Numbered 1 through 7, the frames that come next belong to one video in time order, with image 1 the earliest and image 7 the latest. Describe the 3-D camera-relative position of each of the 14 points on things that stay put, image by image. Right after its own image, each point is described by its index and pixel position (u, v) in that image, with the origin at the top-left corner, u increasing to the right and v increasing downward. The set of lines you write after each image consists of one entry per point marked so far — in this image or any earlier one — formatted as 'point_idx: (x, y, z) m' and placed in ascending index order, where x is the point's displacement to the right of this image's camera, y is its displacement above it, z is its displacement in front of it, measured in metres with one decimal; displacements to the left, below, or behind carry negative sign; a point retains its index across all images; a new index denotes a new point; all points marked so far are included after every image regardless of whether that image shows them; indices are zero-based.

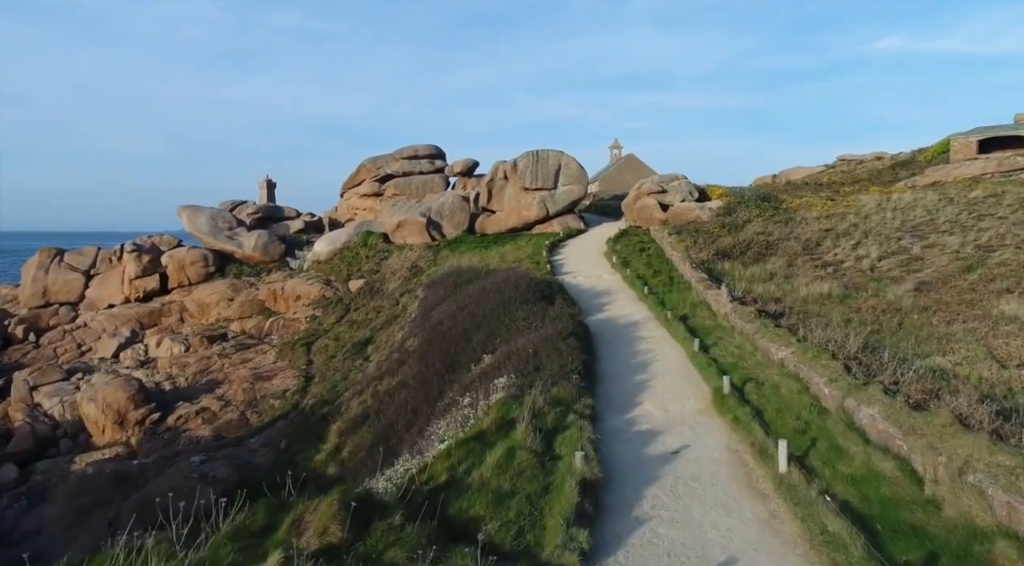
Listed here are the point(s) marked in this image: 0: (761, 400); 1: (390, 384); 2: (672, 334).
0: (+3.2, -1.6, +10.4) m
1: (-2.3, -1.9, +15.1) m
2: (+3.0, -1.0, +14.7) m
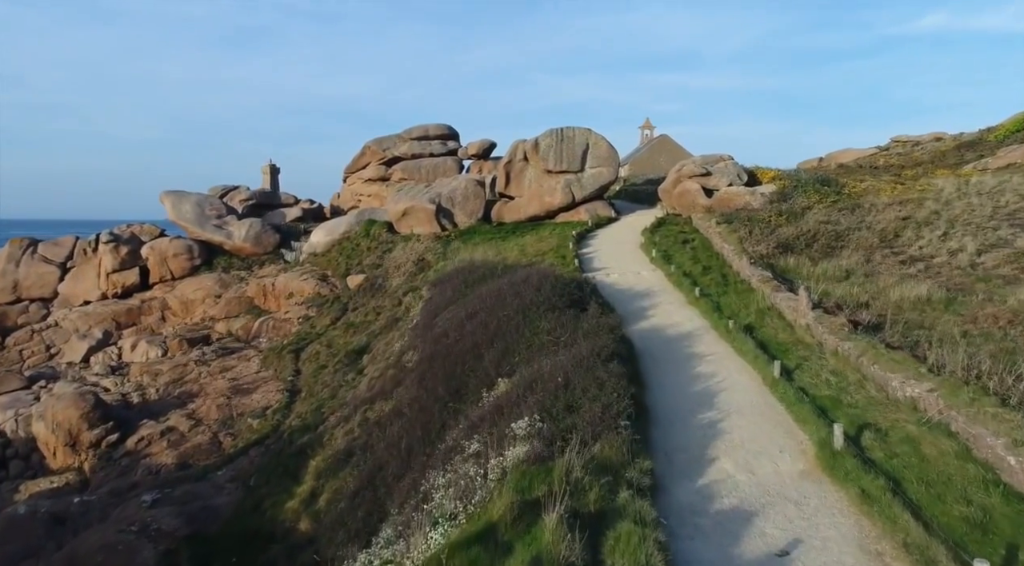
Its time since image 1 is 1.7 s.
0: (+3.5, -1.7, +7.2) m
1: (-2.0, -1.9, +12.0) m
2: (+3.3, -1.0, +11.5) m
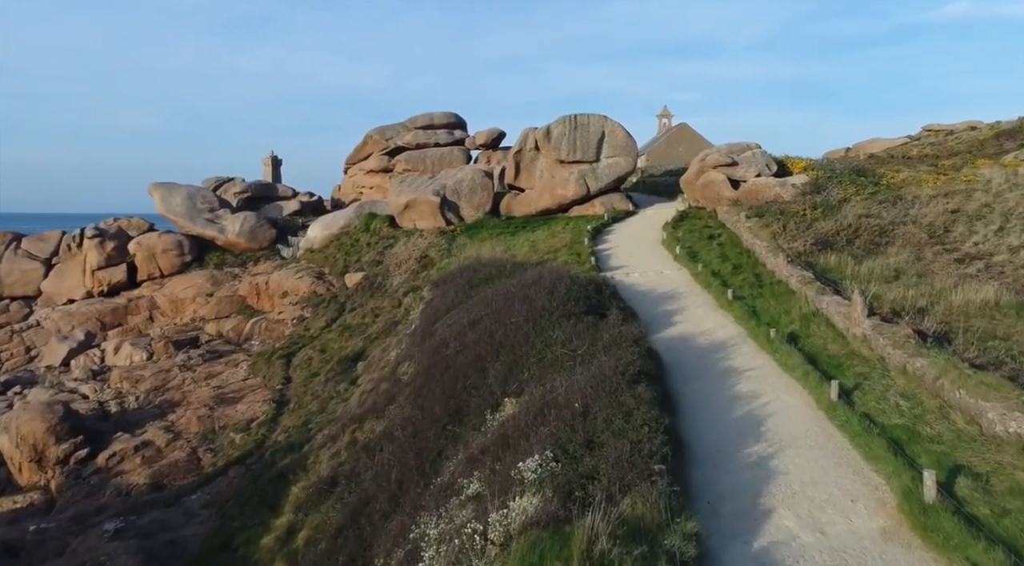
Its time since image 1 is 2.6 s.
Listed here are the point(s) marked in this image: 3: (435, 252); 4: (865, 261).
0: (+3.5, -1.7, +5.7) m
1: (-1.8, -2.0, +10.5) m
2: (+3.4, -1.1, +9.9) m
3: (-1.9, +0.8, +19.7) m
4: (+6.5, +0.4, +14.7) m
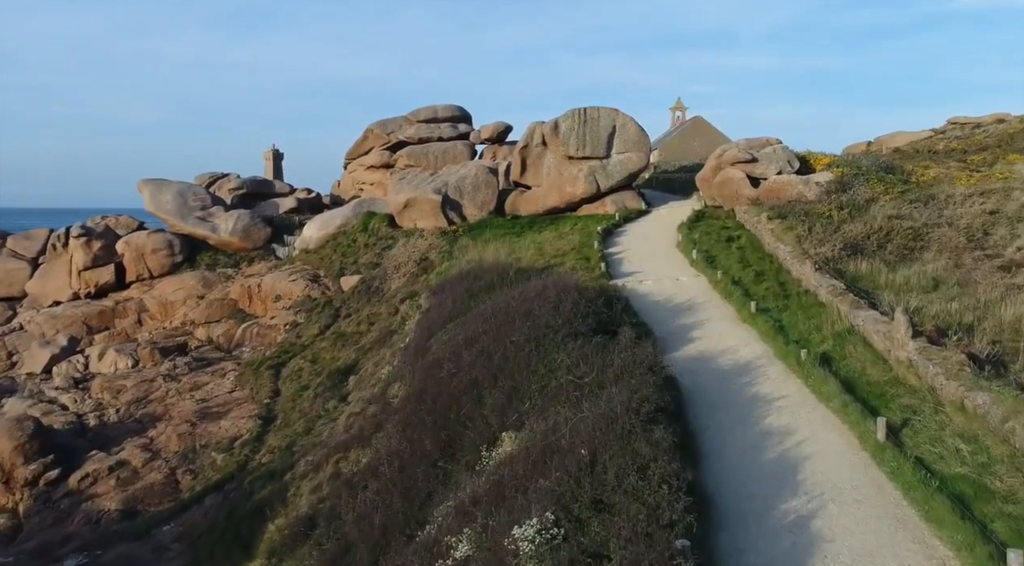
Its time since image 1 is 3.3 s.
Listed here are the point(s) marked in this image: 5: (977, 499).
0: (+3.5, -2.0, +4.5) m
1: (-1.8, -2.2, +9.5) m
2: (+3.4, -1.3, +8.8) m
3: (-1.8, +0.7, +18.6) m
4: (+6.6, +0.3, +13.5) m
5: (+3.6, -1.7, +6.2) m
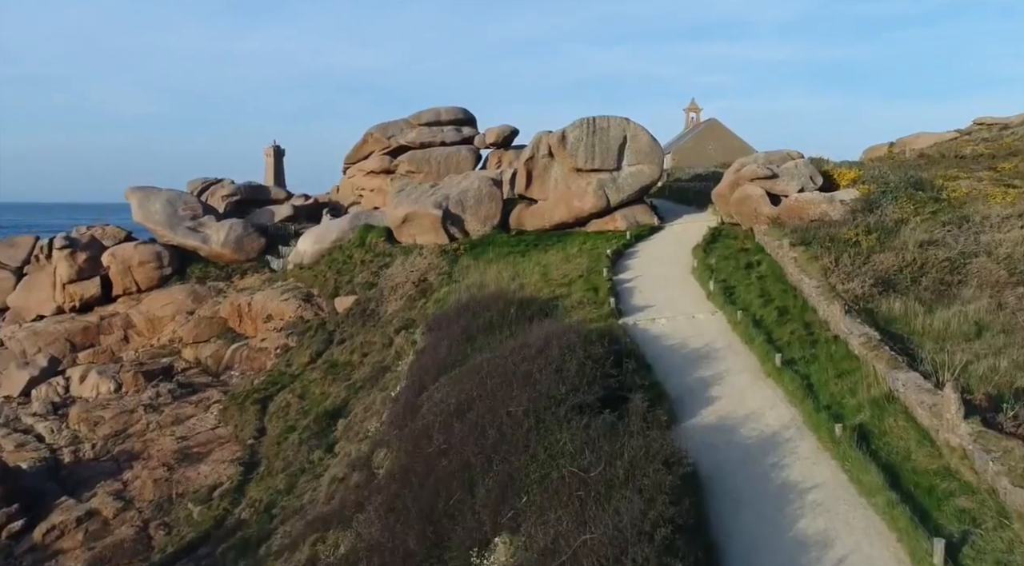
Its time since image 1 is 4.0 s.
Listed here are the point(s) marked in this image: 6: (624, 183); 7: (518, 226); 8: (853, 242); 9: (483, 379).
0: (+3.4, -2.8, +3.4) m
1: (-1.9, -2.8, +8.4) m
2: (+3.4, -2.0, +7.7) m
3: (-1.7, +0.2, +17.5) m
4: (+6.6, -0.4, +12.4) m
5: (+3.6, -2.5, +5.1) m
6: (+2.7, +2.5, +19.5) m
7: (+0.2, +1.4, +20.0) m
8: (+6.5, +0.8, +15.3) m
9: (-0.3, -1.2, +9.7) m
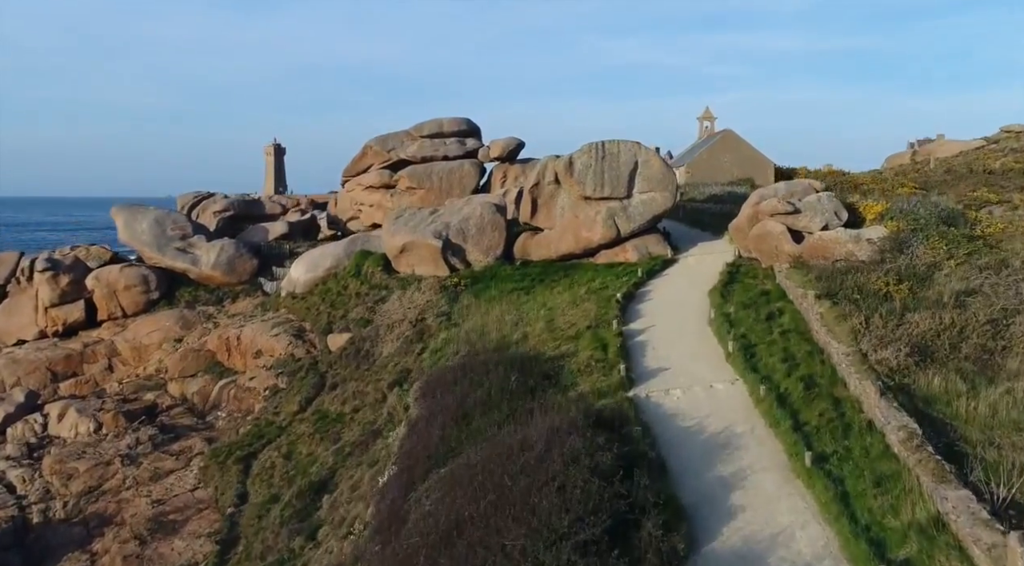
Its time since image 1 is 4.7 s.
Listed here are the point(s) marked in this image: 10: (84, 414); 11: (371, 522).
0: (+3.3, -4.1, +2.4) m
1: (-1.9, -3.9, +7.4) m
2: (+3.3, -3.2, +6.6) m
3: (-1.6, -0.7, +16.4) m
4: (+6.6, -1.5, +11.2) m
5: (+3.5, -3.7, +4.1) m
6: (+2.8, +1.6, +18.2) m
7: (+0.3, +0.6, +18.8) m
8: (+6.6, -0.2, +14.1) m
9: (-0.4, -2.2, +8.6) m
10: (-9.1, -2.8, +17.0) m
11: (-1.7, -2.8, +9.6) m
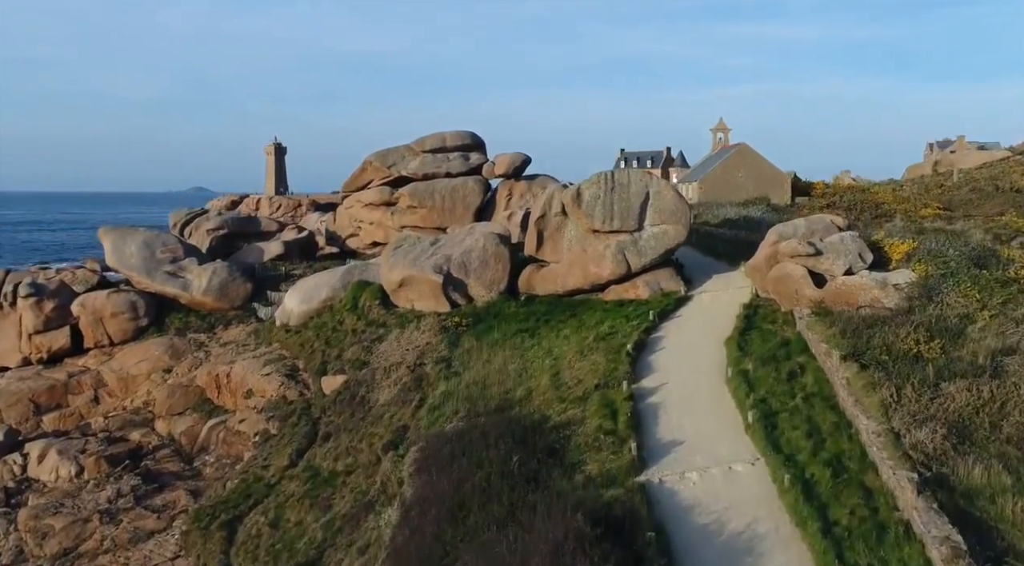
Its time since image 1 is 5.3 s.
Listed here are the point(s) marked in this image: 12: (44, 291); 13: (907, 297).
0: (+3.2, -5.4, +1.5) m
1: (-2.0, -5.0, +6.6) m
2: (+3.3, -4.3, +5.7) m
3: (-1.6, -1.5, +15.5) m
4: (+6.6, -2.6, +10.3) m
5: (+3.4, -5.0, +3.2) m
6: (+3.0, +0.8, +17.2) m
7: (+0.4, -0.2, +17.9) m
8: (+6.6, -1.2, +13.1) m
9: (-0.4, -3.3, +7.8) m
10: (-9.1, -3.6, +16.2) m
11: (-1.7, -3.9, +8.8) m
12: (-11.4, -0.2, +19.6) m
13: (+7.4, -0.3, +14.9) m
